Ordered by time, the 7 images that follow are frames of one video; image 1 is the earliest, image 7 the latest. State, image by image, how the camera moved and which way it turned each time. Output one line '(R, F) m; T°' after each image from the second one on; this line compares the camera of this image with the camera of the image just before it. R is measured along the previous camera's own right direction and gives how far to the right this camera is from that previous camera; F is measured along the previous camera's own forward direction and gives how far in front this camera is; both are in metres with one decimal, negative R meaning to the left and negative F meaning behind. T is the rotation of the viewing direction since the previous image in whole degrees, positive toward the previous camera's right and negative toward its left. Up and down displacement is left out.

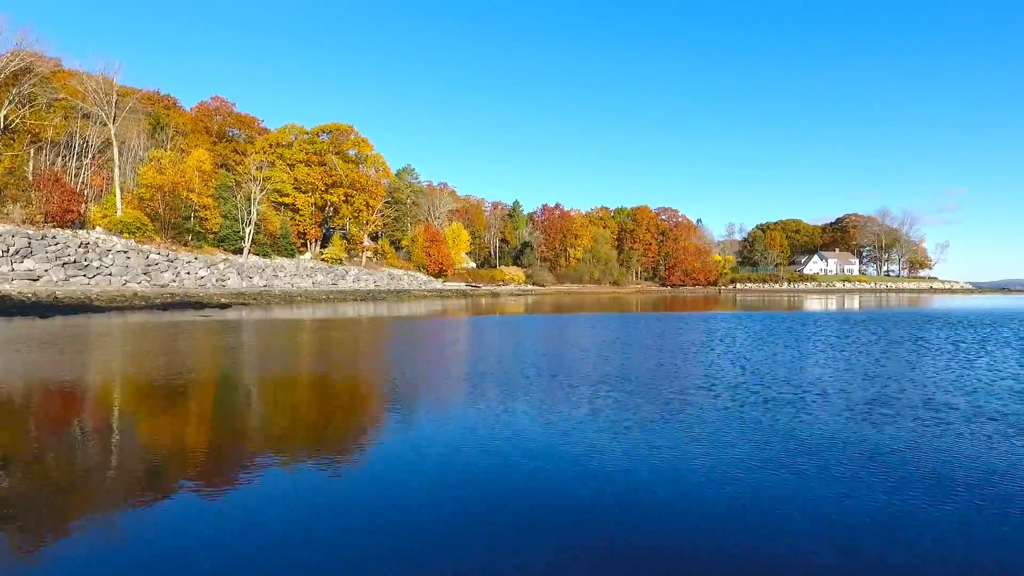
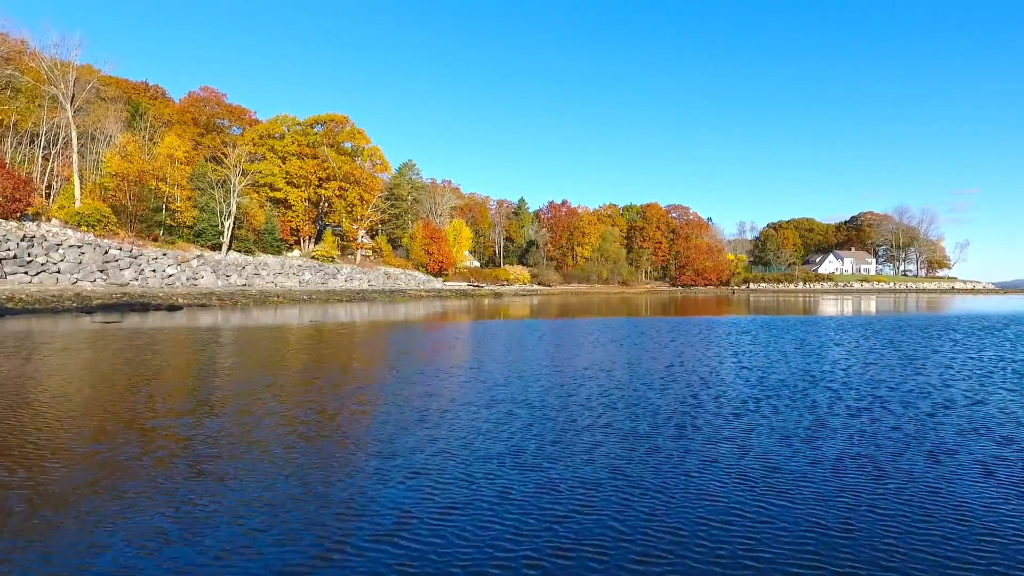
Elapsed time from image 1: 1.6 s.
(+0.2, +3.9) m; -1°
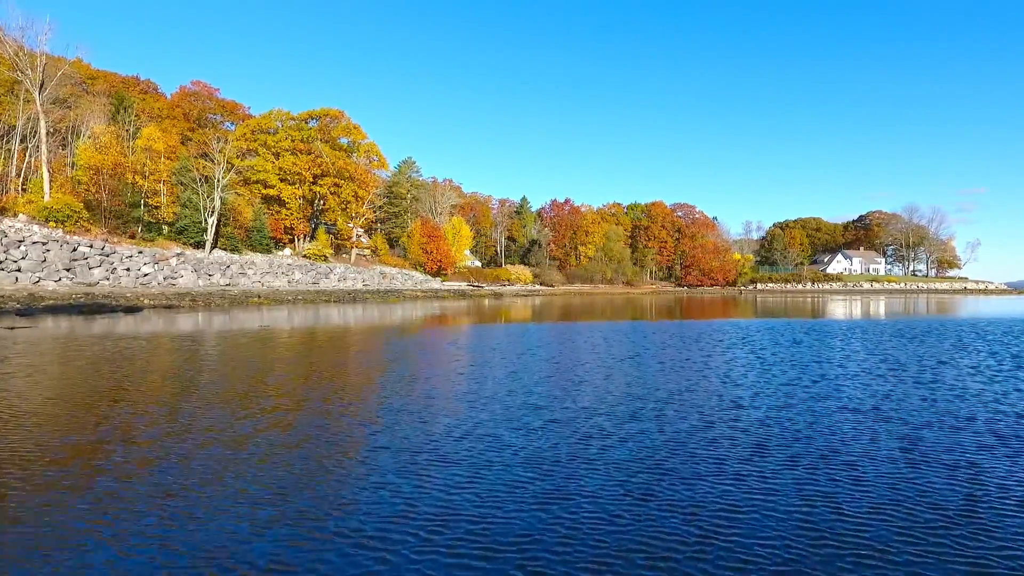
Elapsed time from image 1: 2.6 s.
(+0.3, +2.2) m; 0°
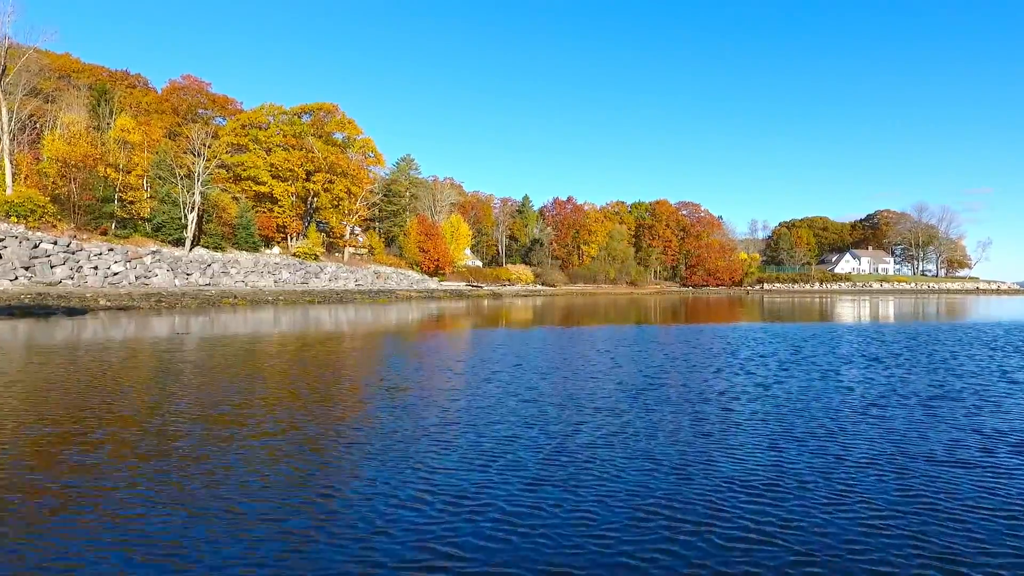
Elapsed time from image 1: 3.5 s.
(+0.4, +2.2) m; 0°
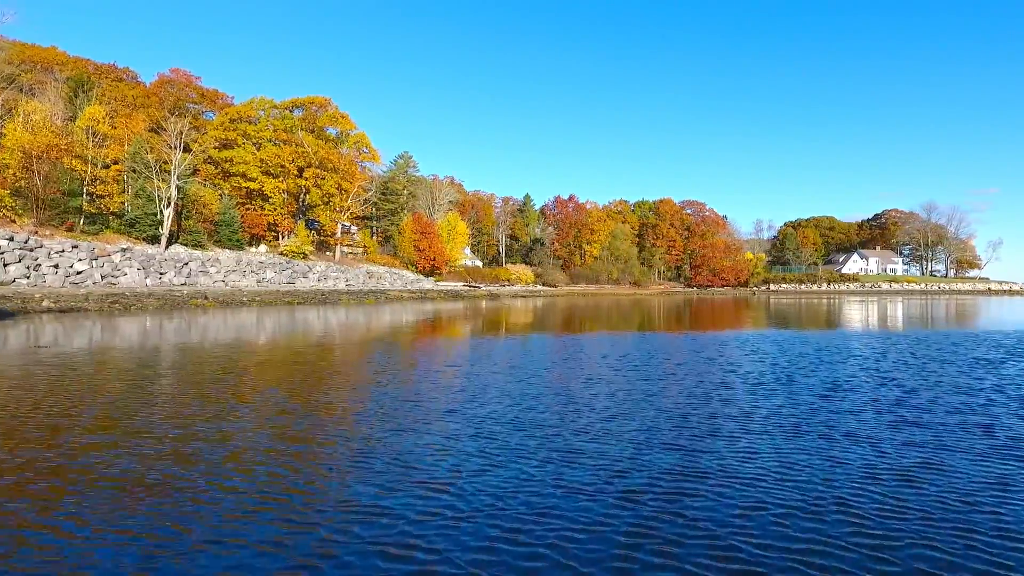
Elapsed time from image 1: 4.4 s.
(+0.5, +2.2) m; 0°
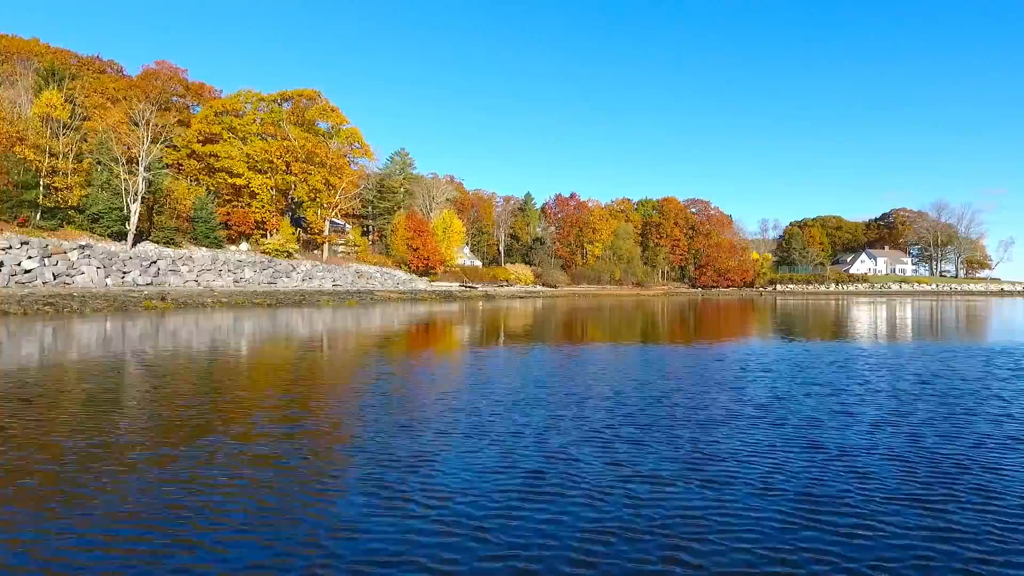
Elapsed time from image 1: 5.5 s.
(+0.6, +2.5) m; 0°
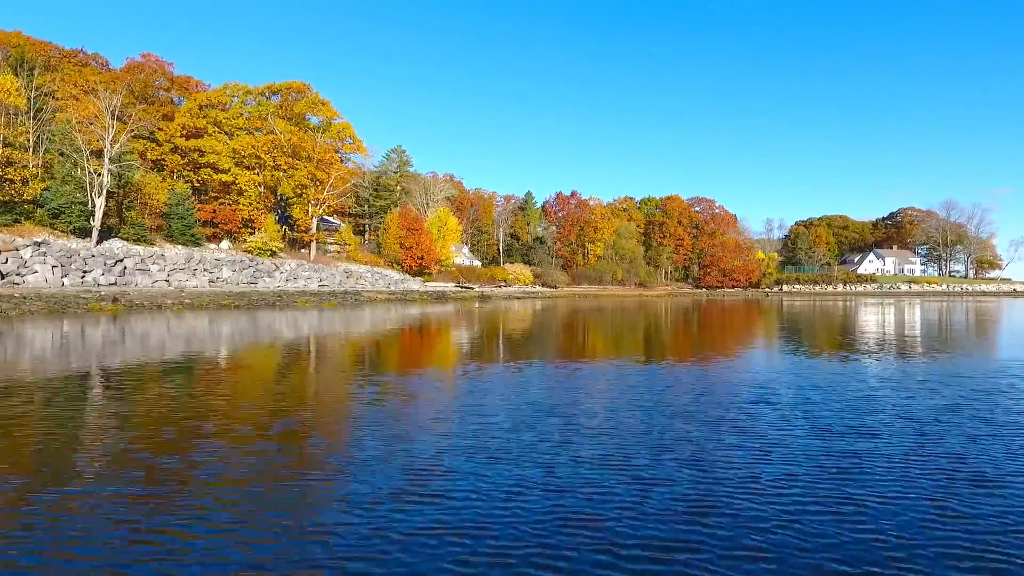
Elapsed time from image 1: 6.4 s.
(+0.6, +2.3) m; 0°
